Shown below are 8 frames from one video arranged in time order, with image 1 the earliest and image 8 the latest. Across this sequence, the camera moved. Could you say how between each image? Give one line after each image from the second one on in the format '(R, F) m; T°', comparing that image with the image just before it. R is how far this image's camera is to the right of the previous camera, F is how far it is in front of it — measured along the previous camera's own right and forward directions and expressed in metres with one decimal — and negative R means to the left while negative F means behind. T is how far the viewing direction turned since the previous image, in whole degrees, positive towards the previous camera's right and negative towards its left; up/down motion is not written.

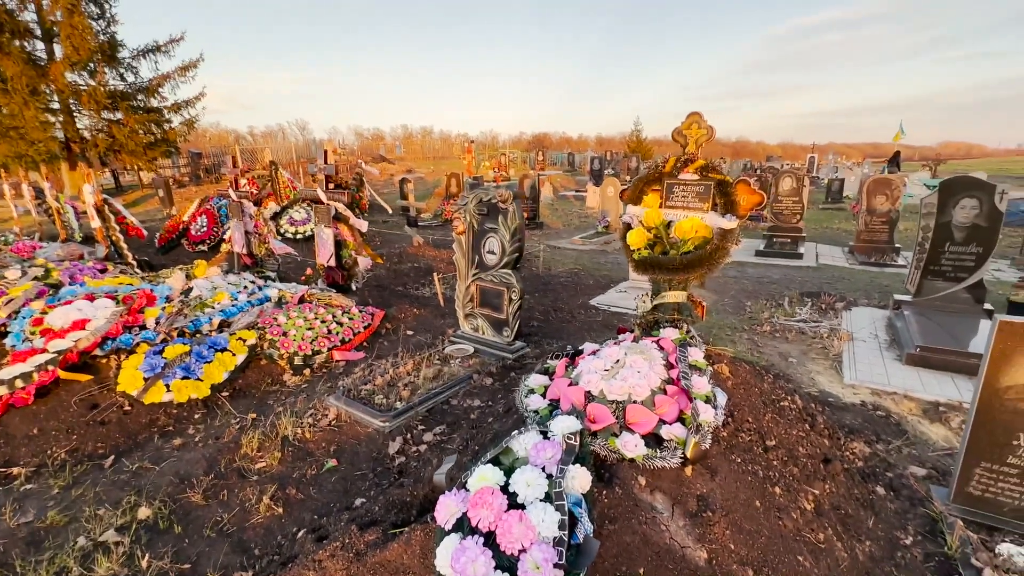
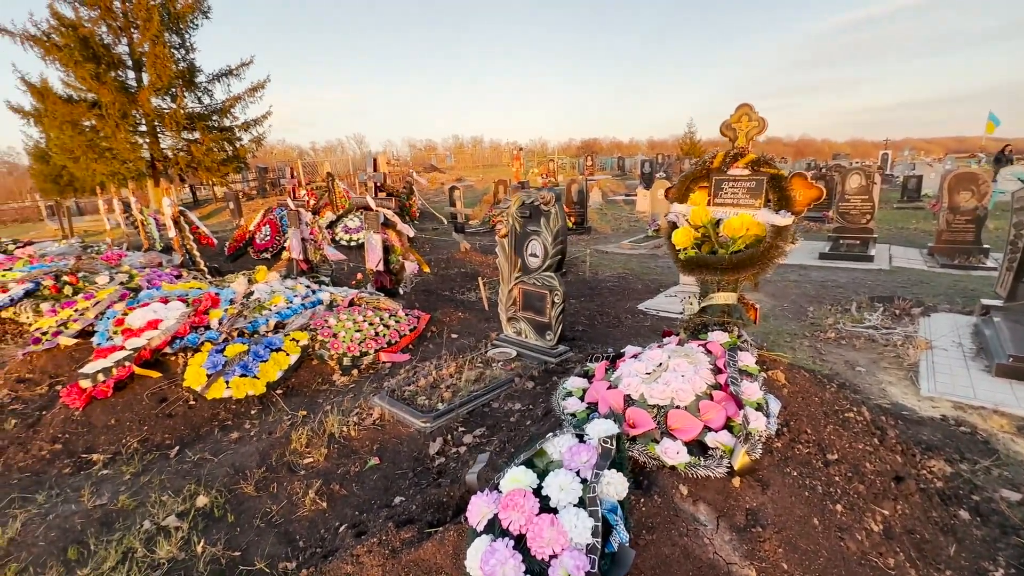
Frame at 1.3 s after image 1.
(+0.1, 0.0) m; -6°
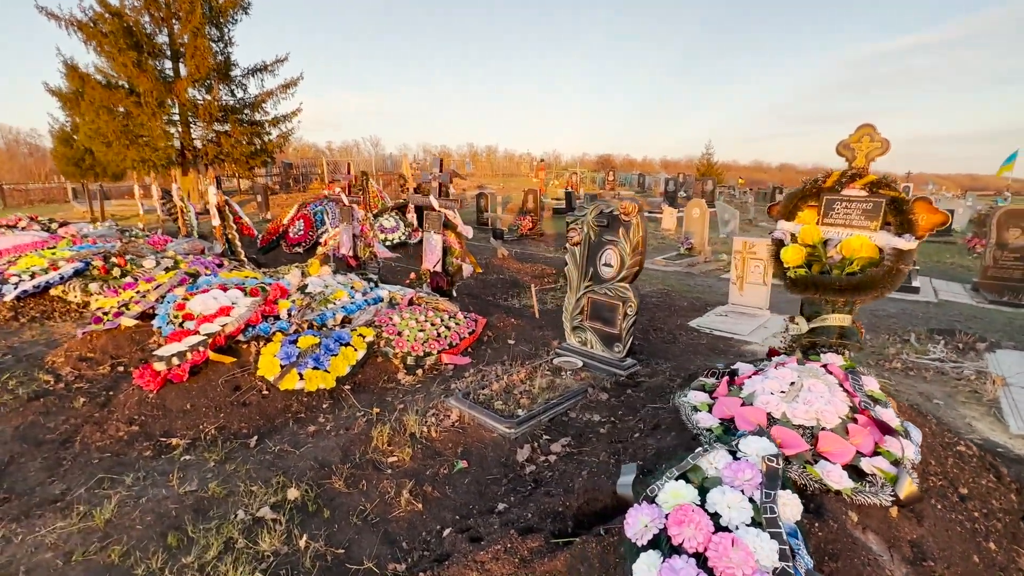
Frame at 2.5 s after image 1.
(-0.7, +0.1) m; -1°
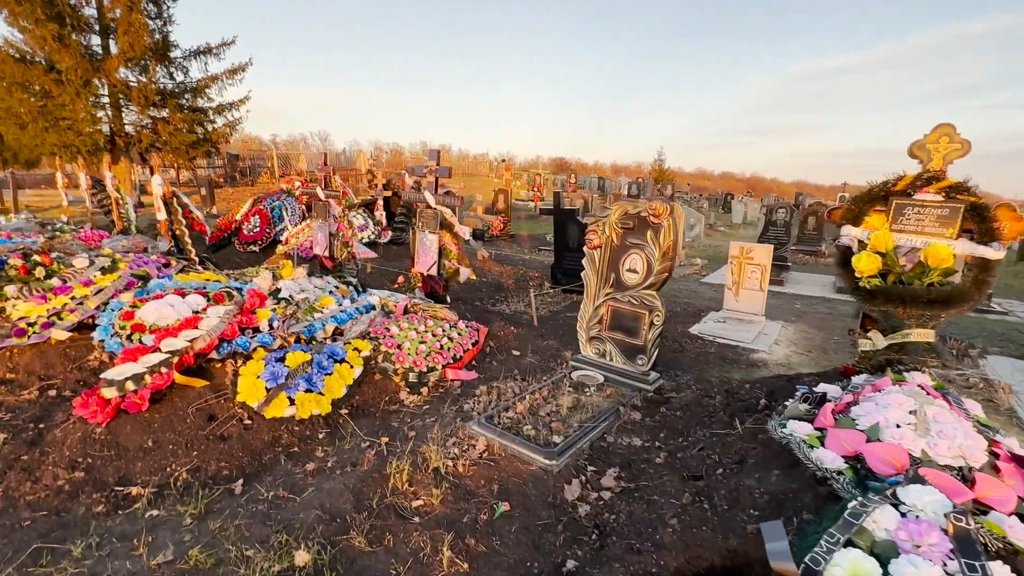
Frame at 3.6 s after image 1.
(-0.6, +0.5) m; +6°
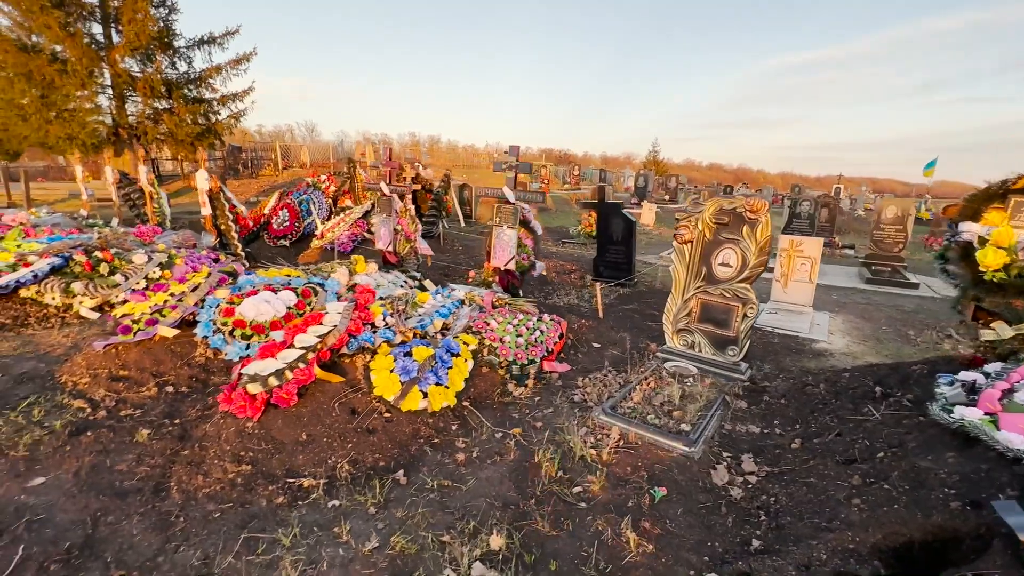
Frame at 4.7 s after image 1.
(-1.1, -0.1) m; +1°
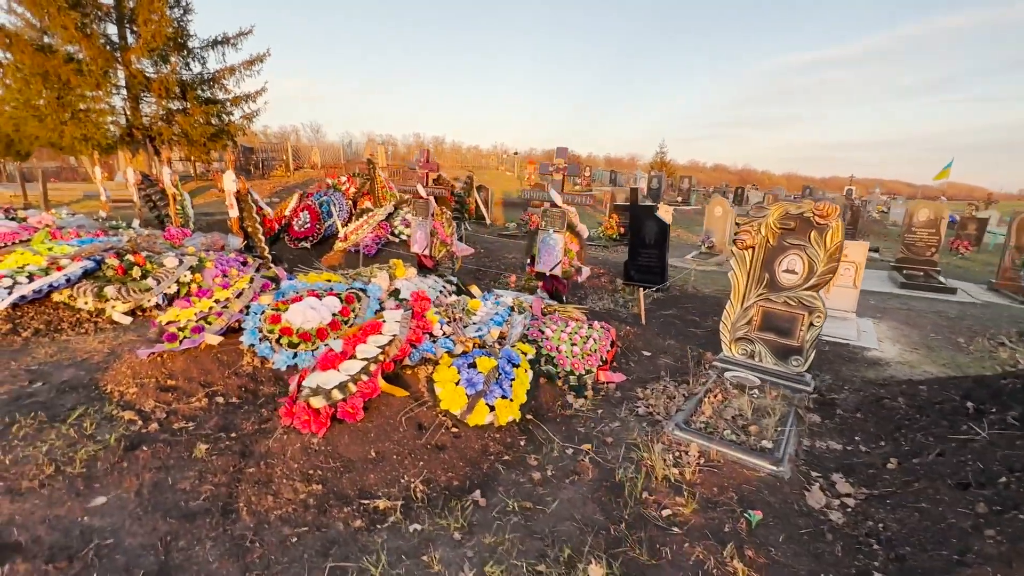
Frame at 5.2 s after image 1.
(-0.5, +0.2) m; 0°
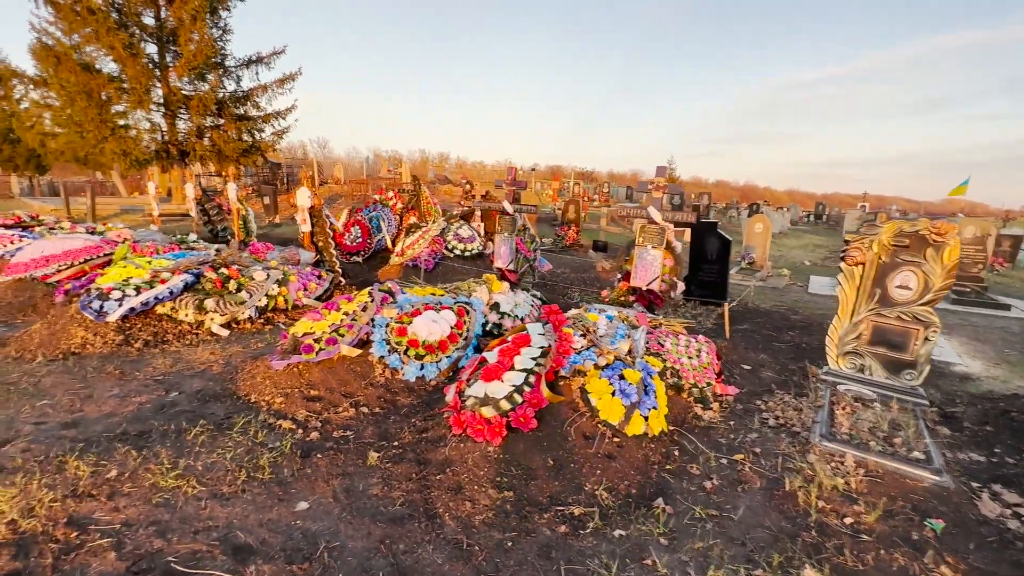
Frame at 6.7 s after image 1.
(-1.2, -0.1) m; 0°
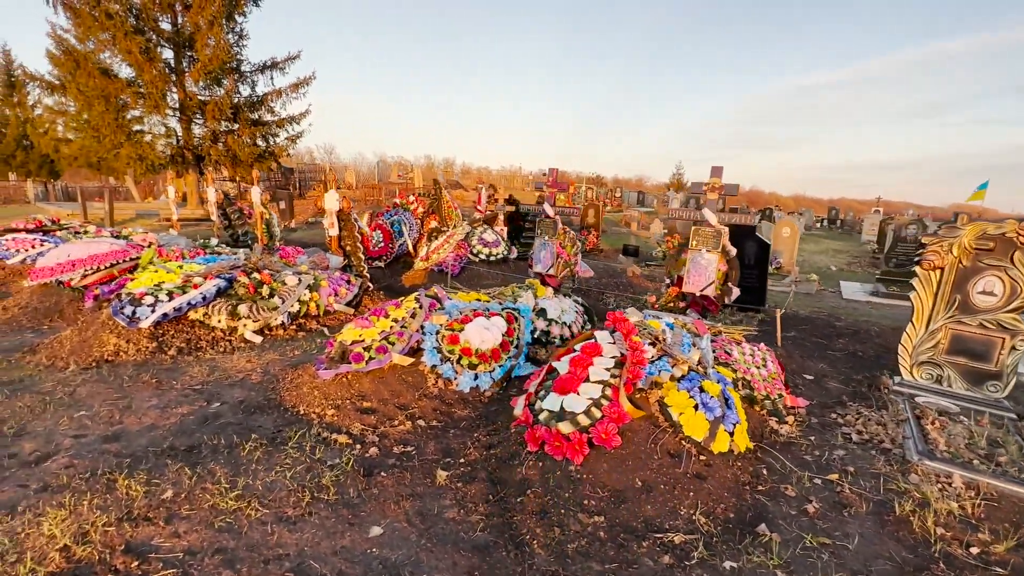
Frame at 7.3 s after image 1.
(-0.5, +0.2) m; -1°
